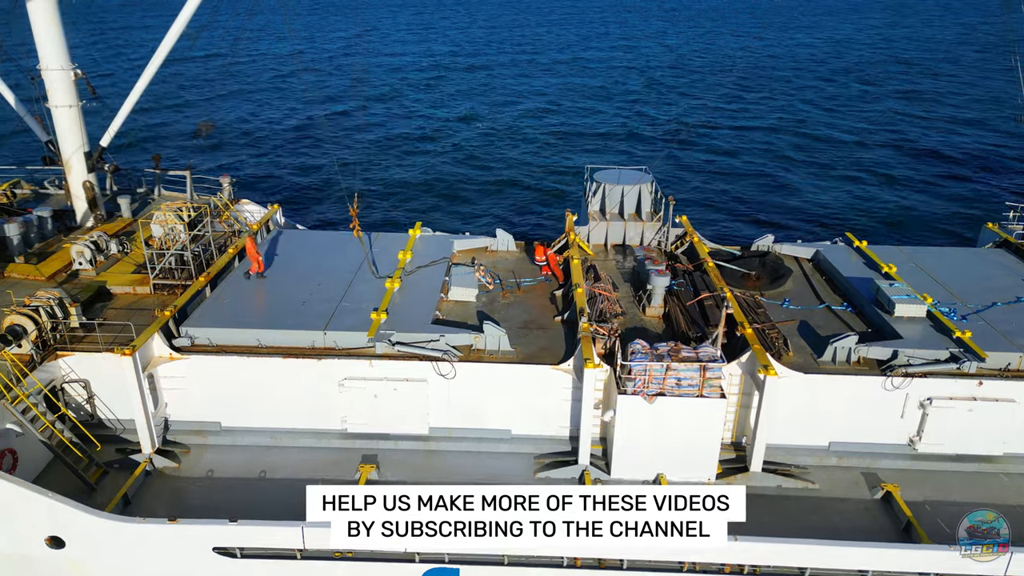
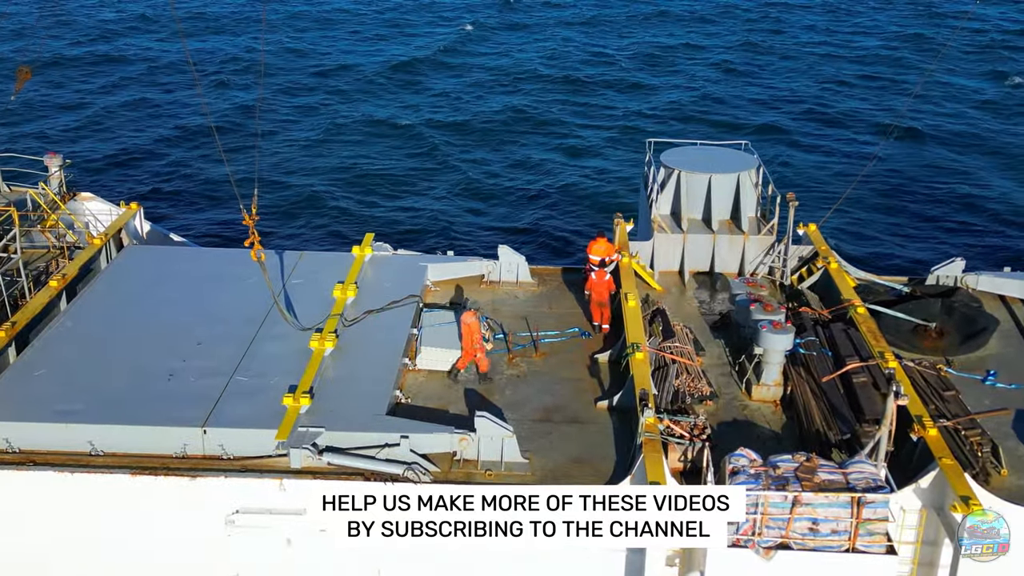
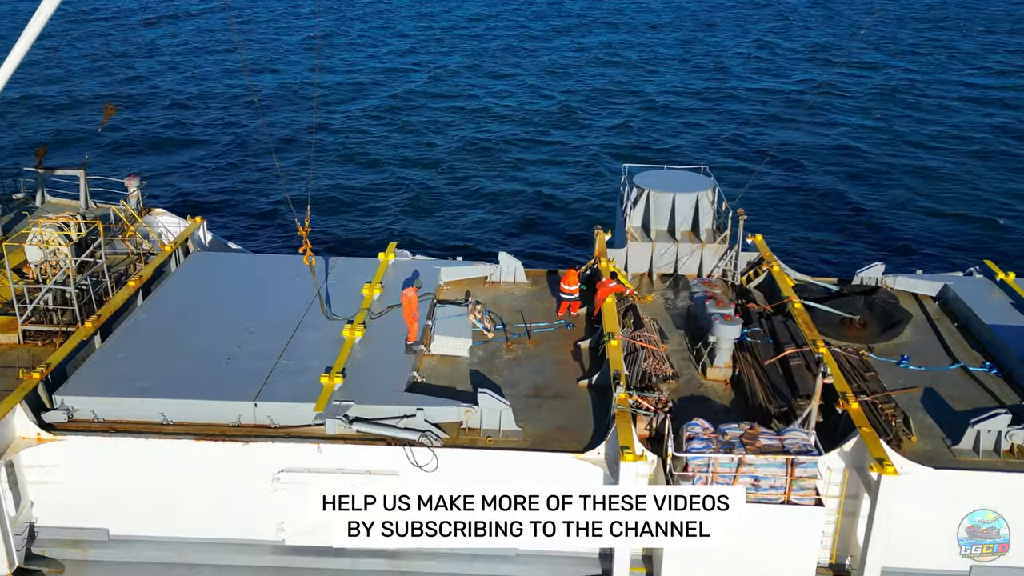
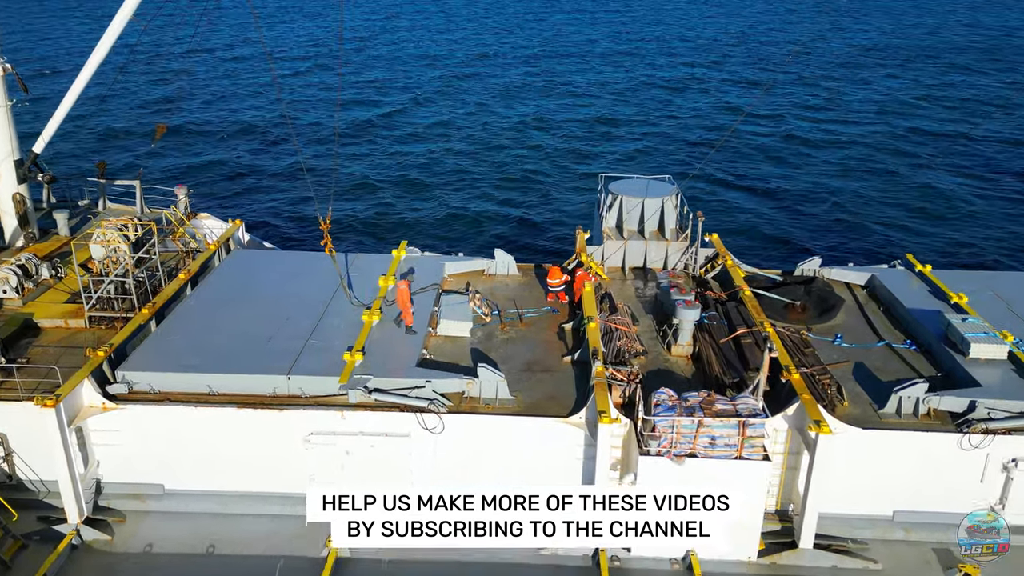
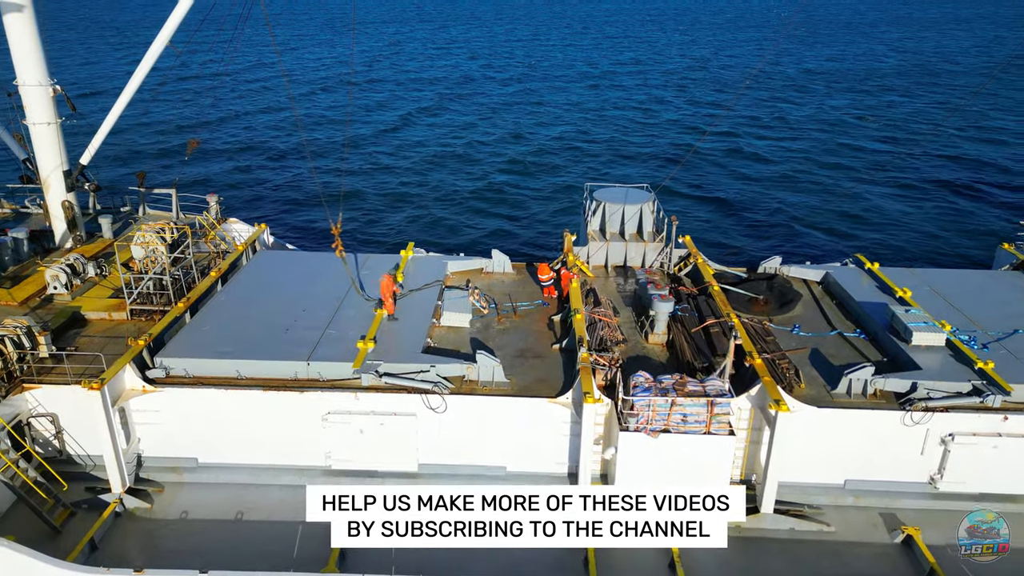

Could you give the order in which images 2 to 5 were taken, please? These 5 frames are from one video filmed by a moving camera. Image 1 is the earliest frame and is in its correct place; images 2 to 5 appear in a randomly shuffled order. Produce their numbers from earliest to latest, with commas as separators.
5, 4, 3, 2
